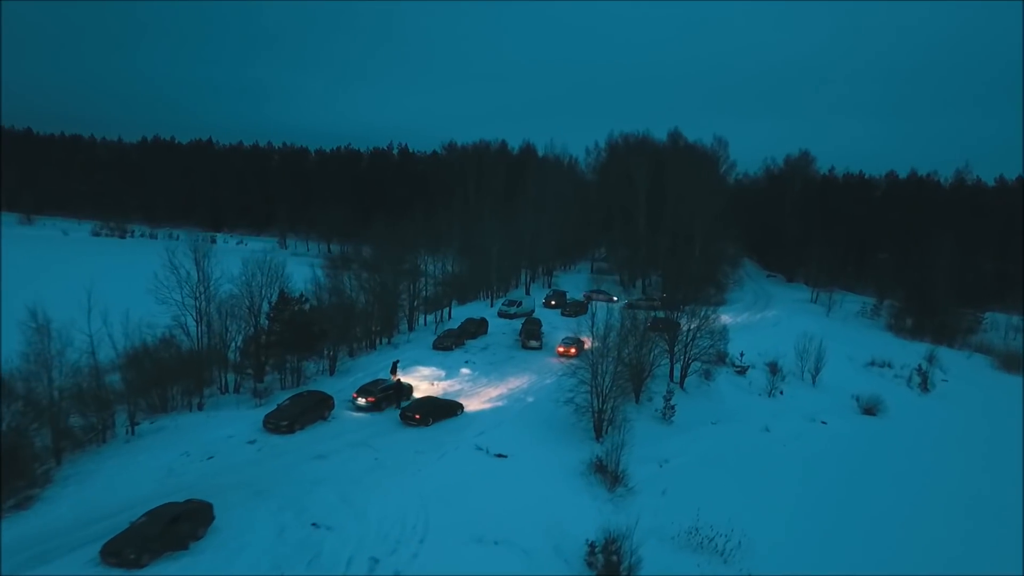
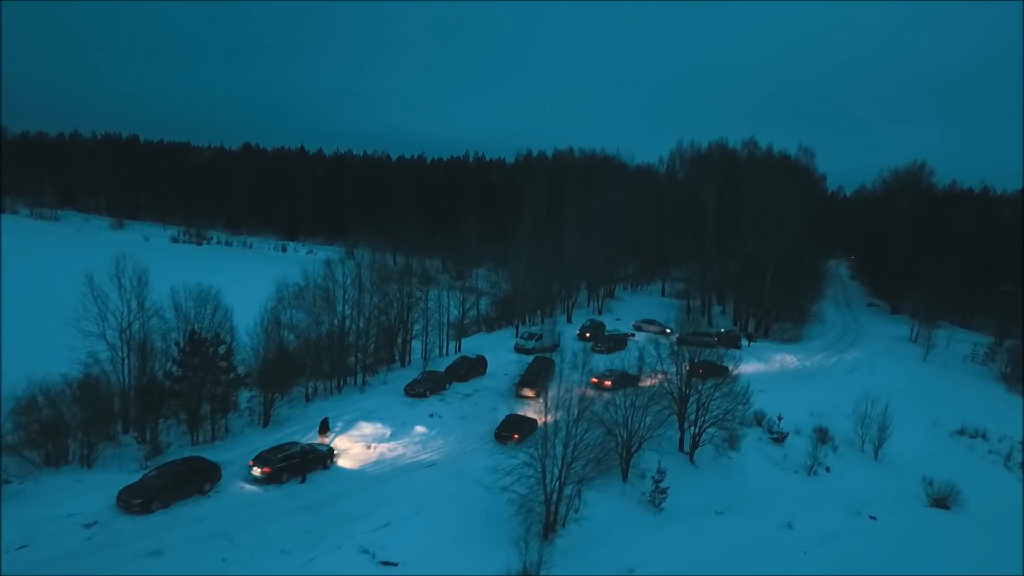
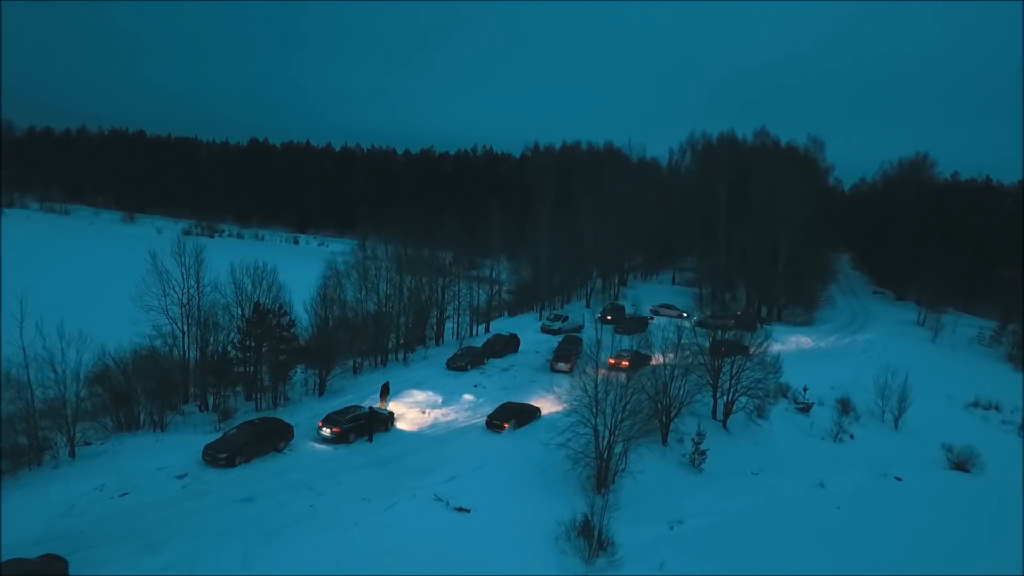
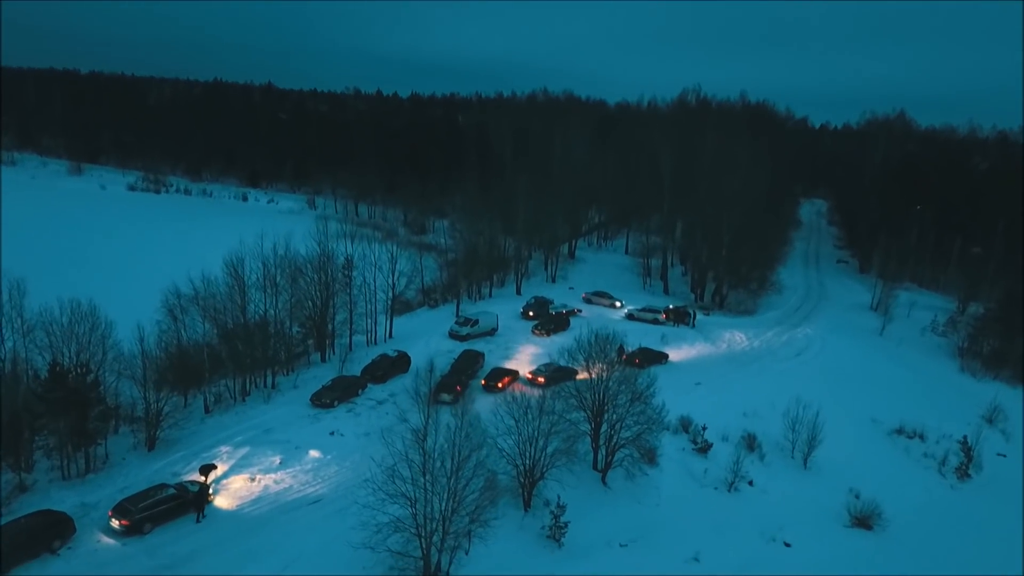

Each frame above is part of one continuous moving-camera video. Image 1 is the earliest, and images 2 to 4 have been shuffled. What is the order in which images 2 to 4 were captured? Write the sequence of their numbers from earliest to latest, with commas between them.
3, 2, 4
